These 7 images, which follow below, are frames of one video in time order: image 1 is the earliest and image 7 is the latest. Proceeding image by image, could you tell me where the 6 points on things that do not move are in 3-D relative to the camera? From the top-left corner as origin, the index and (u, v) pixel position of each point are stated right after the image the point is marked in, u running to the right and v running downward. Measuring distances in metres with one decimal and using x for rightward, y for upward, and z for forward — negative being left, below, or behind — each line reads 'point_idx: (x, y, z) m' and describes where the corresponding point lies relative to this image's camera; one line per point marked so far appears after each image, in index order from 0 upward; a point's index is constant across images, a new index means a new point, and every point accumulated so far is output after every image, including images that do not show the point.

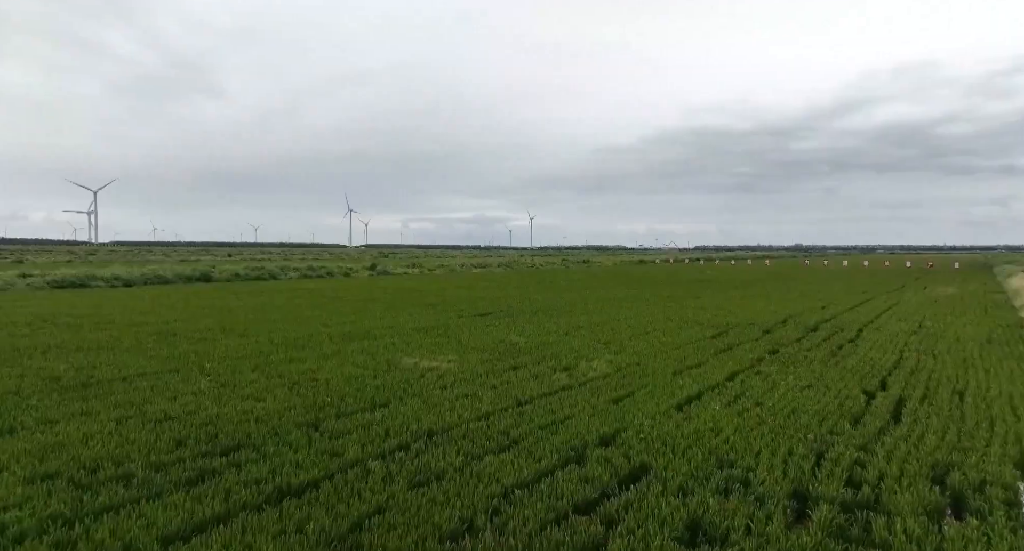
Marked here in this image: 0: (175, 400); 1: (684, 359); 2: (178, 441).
0: (-4.7, -1.7, +8.4) m
1: (+3.5, -1.7, +12.4) m
2: (-3.7, -1.8, +6.8) m
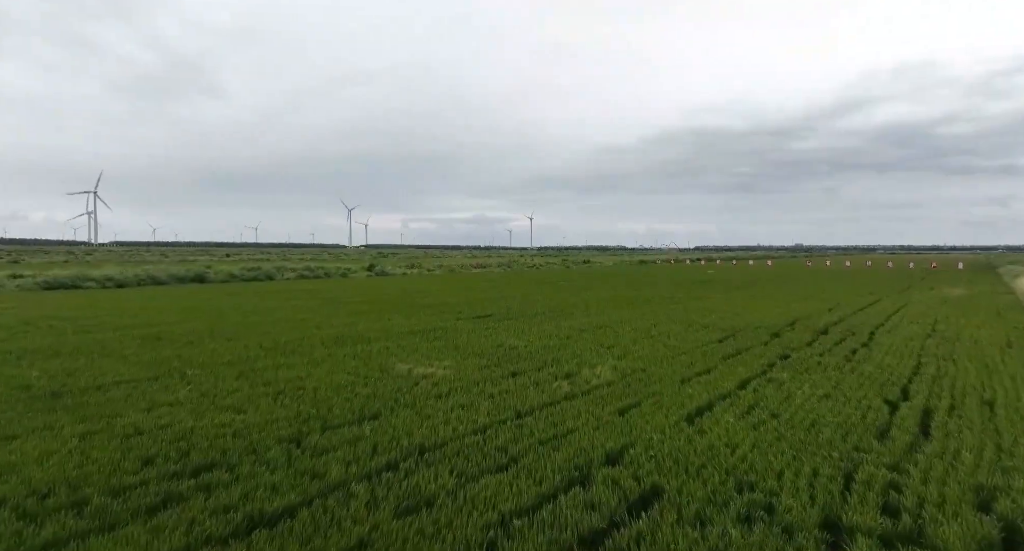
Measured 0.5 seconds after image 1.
0: (-4.7, -1.8, +7.8) m
1: (+3.5, -1.7, +11.8) m
2: (-3.7, -1.9, +6.2) m
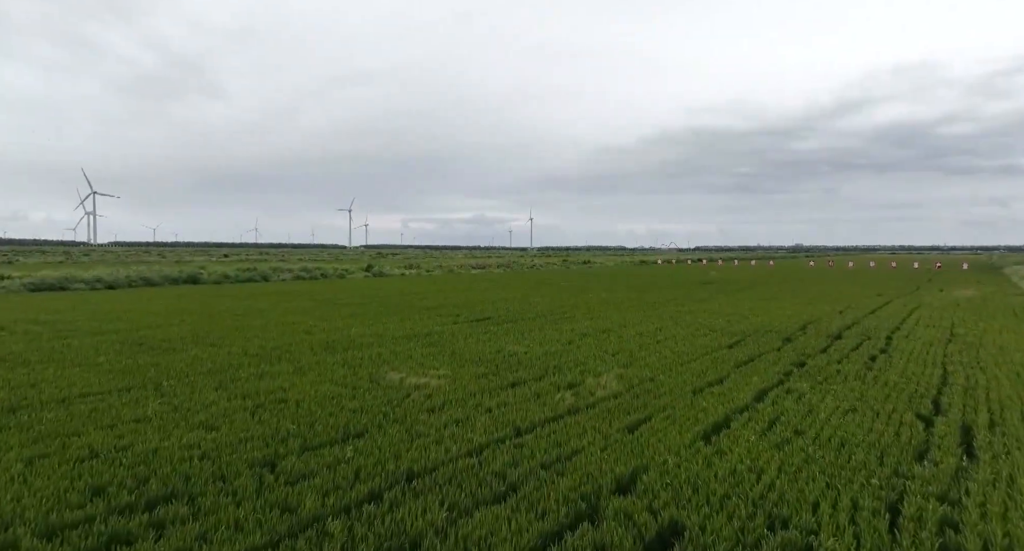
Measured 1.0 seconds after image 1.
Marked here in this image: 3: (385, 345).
0: (-4.7, -1.8, +7.1) m
1: (+3.5, -1.8, +11.1) m
2: (-3.8, -1.9, +5.5) m
3: (-3.0, -1.6, +14.1) m
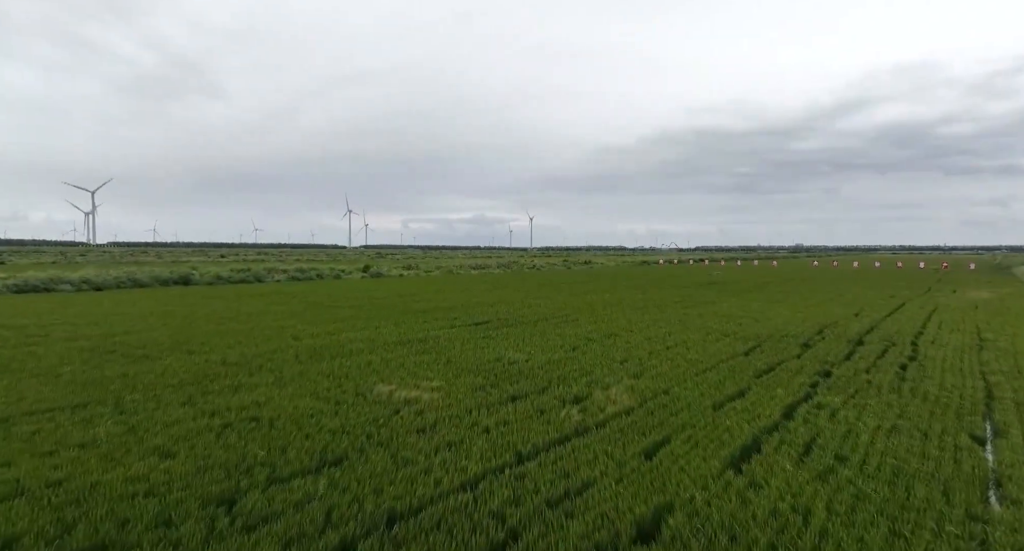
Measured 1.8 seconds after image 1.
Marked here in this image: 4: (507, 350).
0: (-4.7, -1.8, +6.2) m
1: (+3.5, -1.8, +10.1) m
2: (-3.8, -2.0, +4.5) m
3: (-2.9, -1.7, +13.1) m
4: (-0.1, -1.7, +13.6) m
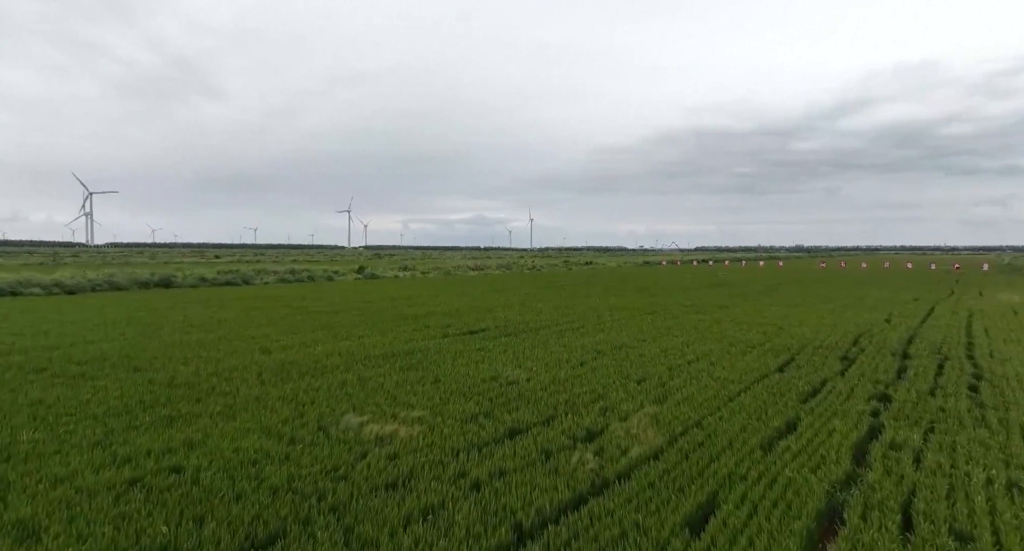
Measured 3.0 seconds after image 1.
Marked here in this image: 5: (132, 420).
0: (-4.7, -1.9, +4.4) m
1: (+3.5, -1.9, +8.3) m
2: (-3.8, -2.0, +2.7) m
3: (-3.0, -1.8, +11.4) m
4: (-0.1, -1.7, +11.8) m
5: (-4.9, -1.9, +7.8) m
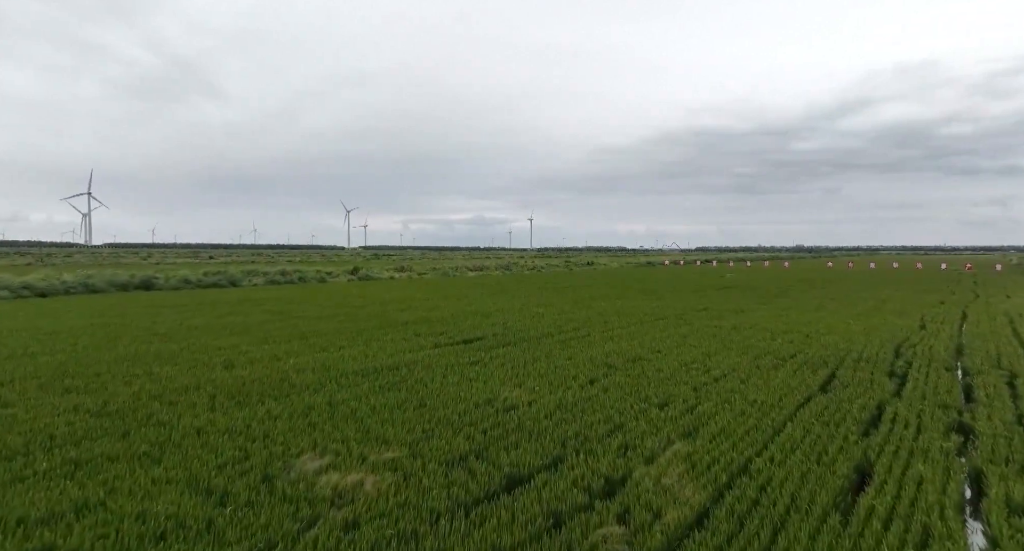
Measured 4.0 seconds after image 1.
0: (-4.7, -2.0, +2.7) m
1: (+3.5, -2.0, +6.7) m
2: (-3.8, -2.1, +1.1) m
3: (-3.0, -1.8, +9.7) m
4: (-0.1, -1.8, +10.1) m
5: (-4.9, -1.9, +6.1) m
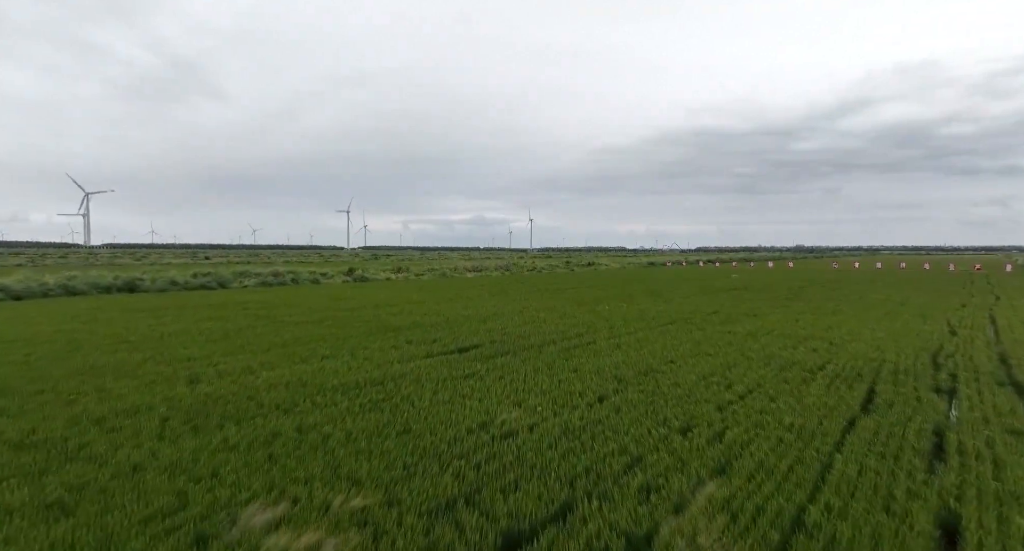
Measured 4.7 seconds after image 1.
0: (-4.7, -2.0, +1.4) m
1: (+3.4, -2.0, +5.4) m
2: (-3.8, -2.2, -0.2) m
3: (-3.0, -1.9, +8.4) m
4: (-0.2, -1.9, +8.8) m
5: (-4.9, -2.0, +4.8) m
